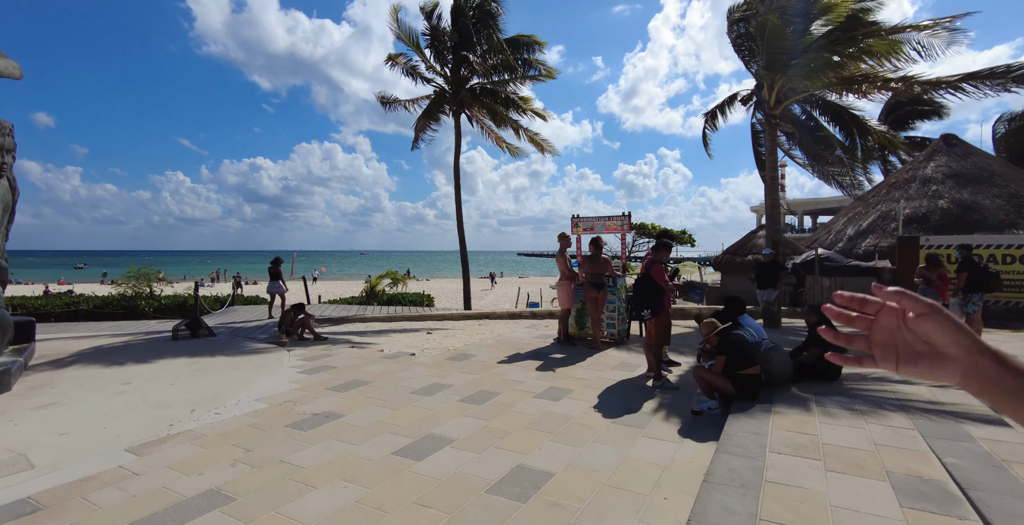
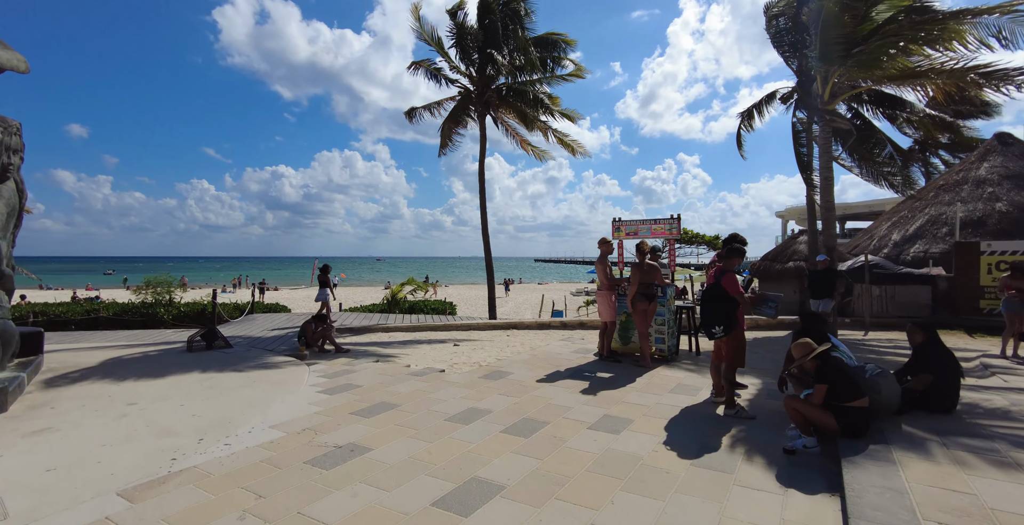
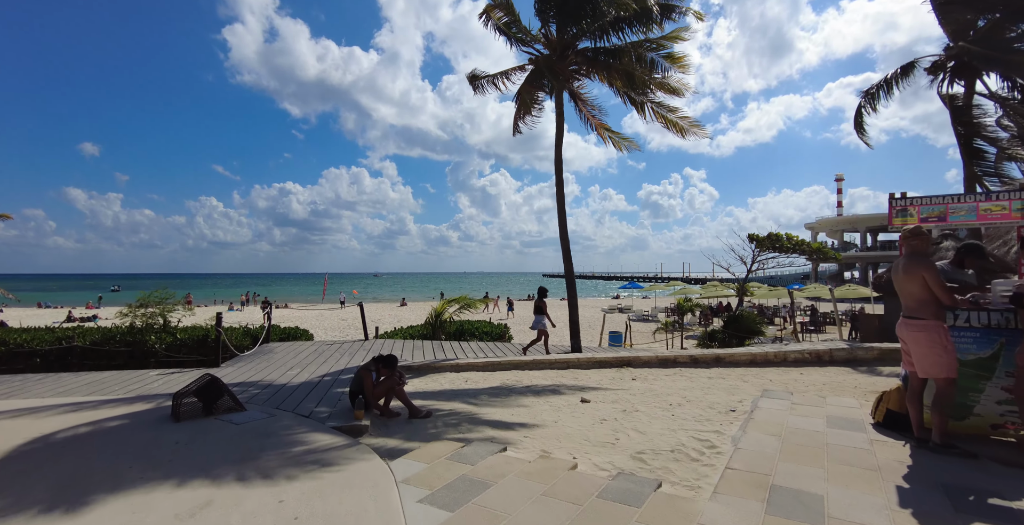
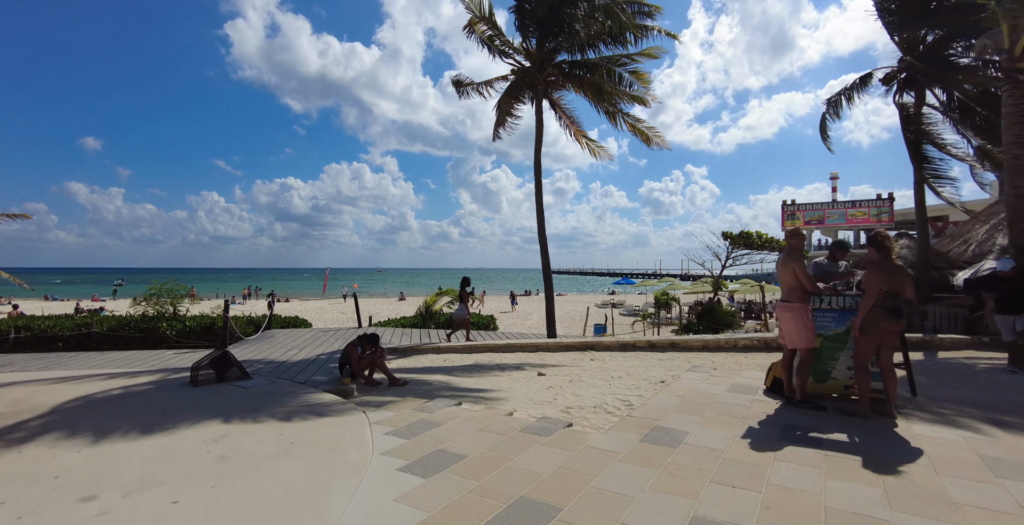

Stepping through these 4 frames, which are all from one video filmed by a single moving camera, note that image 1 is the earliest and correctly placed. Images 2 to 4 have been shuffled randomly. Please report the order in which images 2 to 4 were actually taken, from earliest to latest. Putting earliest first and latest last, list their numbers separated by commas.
2, 4, 3
